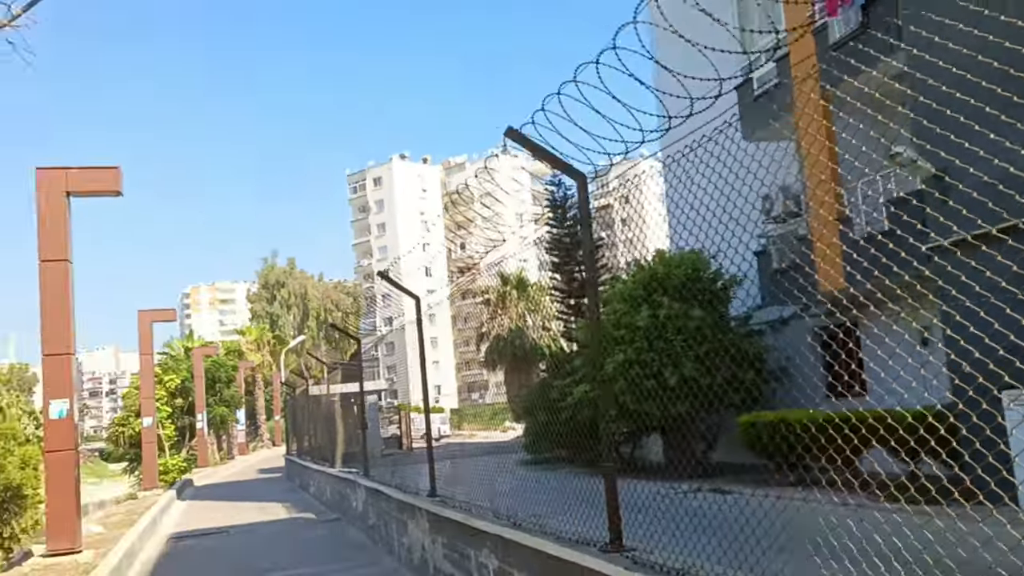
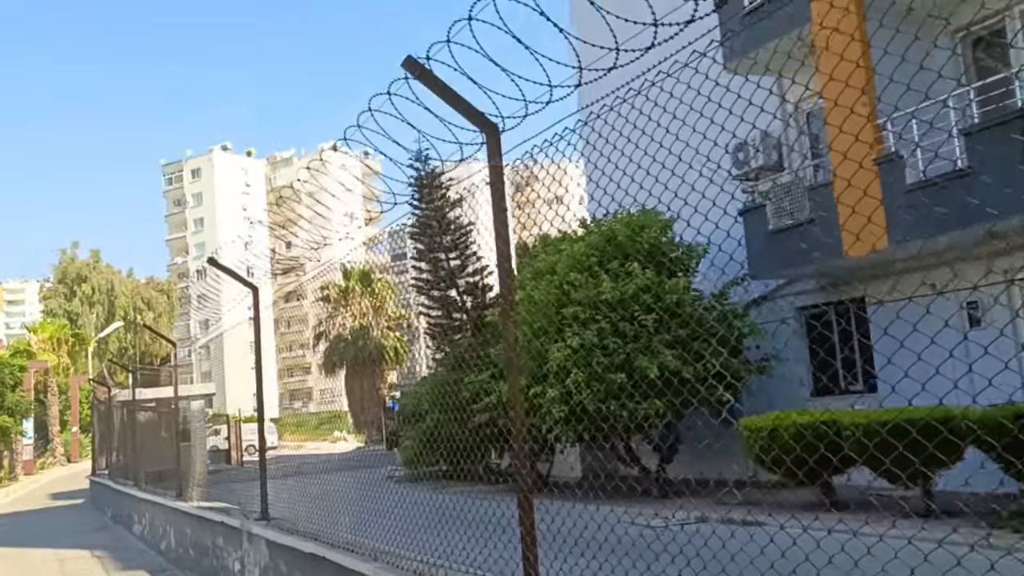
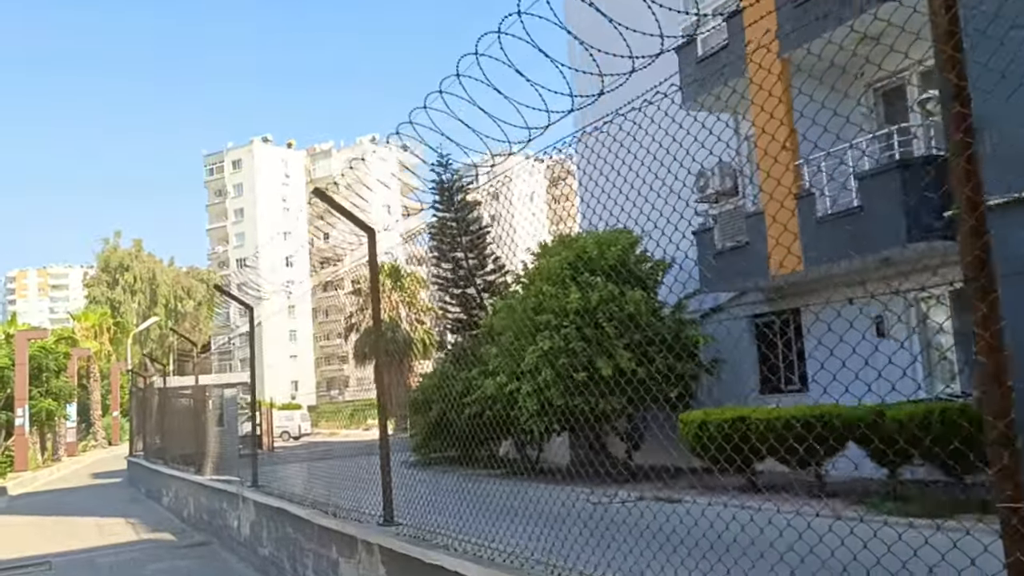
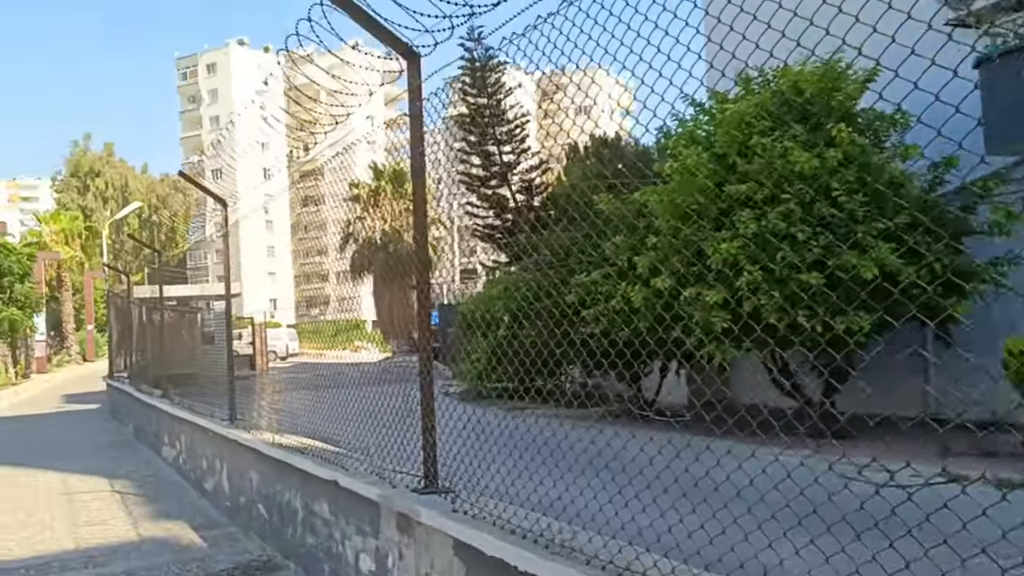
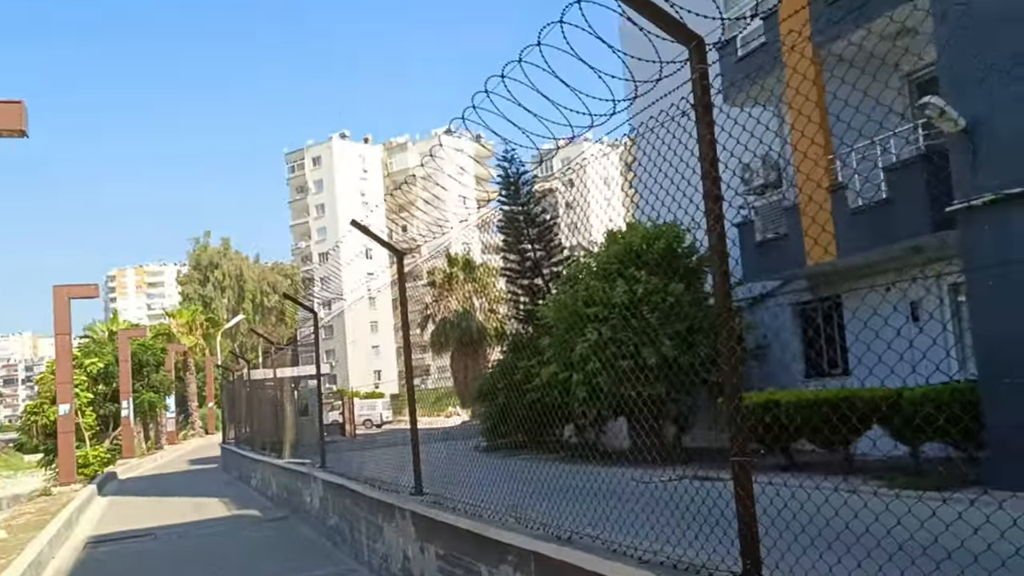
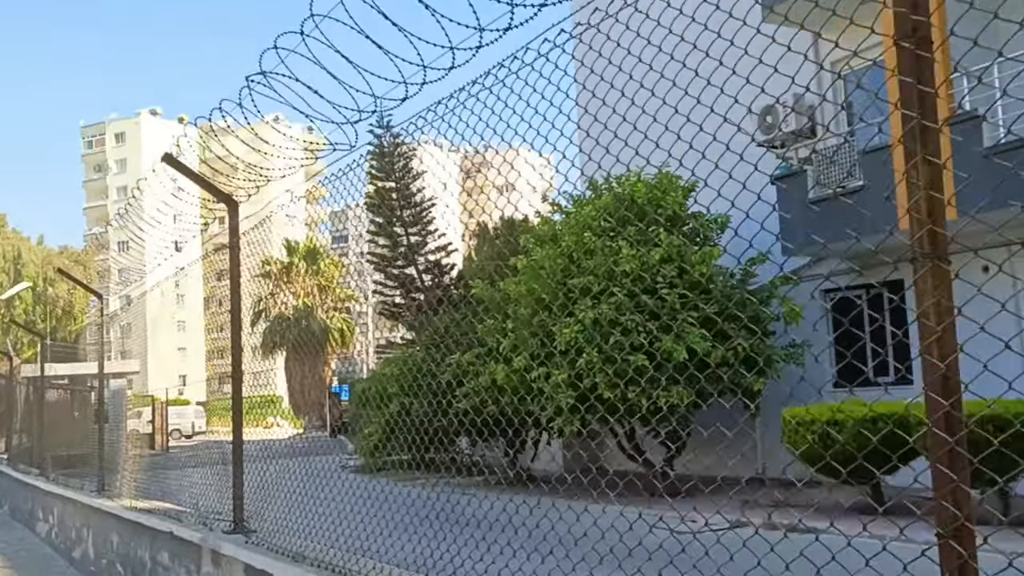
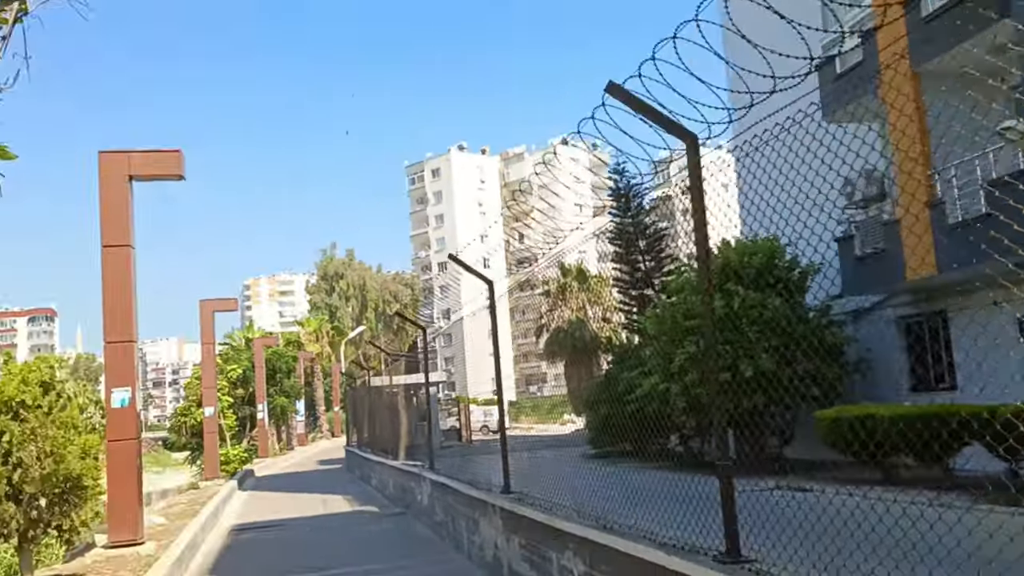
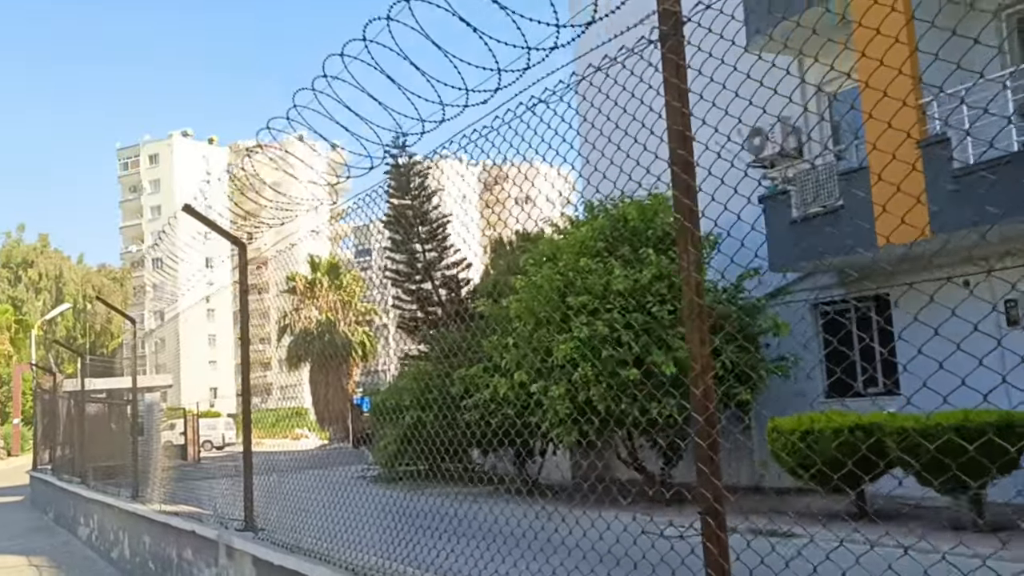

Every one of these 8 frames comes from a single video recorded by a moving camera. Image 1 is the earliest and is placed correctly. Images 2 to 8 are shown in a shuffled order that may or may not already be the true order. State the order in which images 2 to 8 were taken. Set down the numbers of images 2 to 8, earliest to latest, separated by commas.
7, 5, 3, 2, 8, 6, 4
